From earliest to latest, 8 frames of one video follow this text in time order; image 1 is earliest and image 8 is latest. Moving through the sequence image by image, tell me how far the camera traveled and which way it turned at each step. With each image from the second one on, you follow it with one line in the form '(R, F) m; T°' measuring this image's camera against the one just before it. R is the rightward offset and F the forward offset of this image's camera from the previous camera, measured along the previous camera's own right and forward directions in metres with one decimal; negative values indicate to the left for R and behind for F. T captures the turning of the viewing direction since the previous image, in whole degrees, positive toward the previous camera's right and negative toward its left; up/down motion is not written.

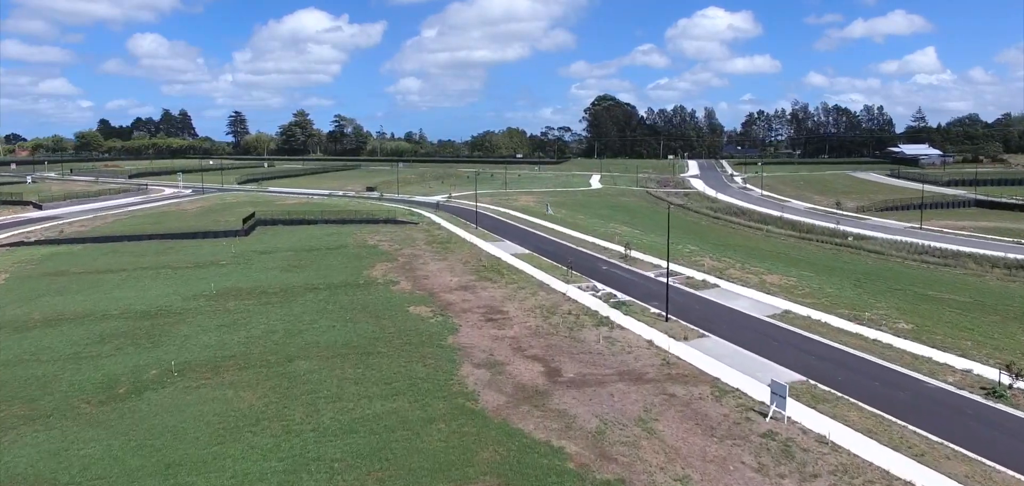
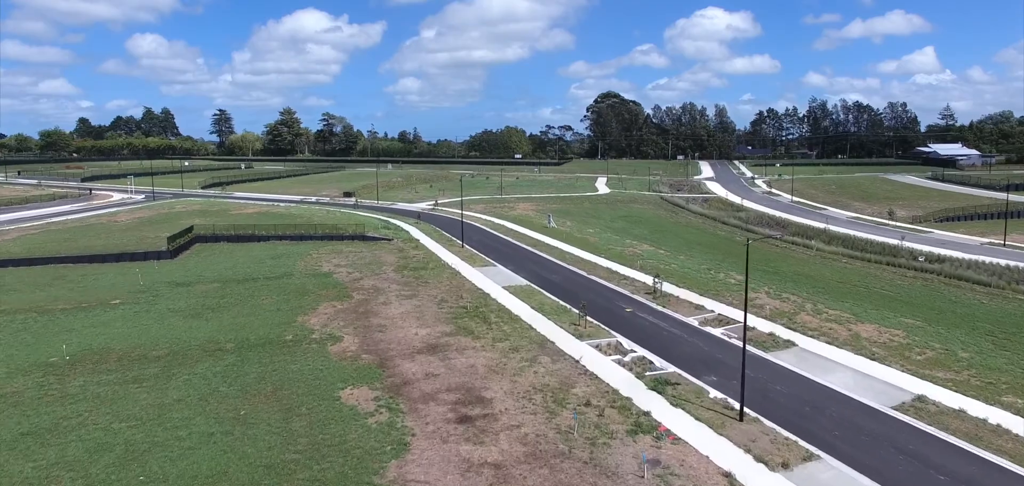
(+0.4, +11.1) m; 0°
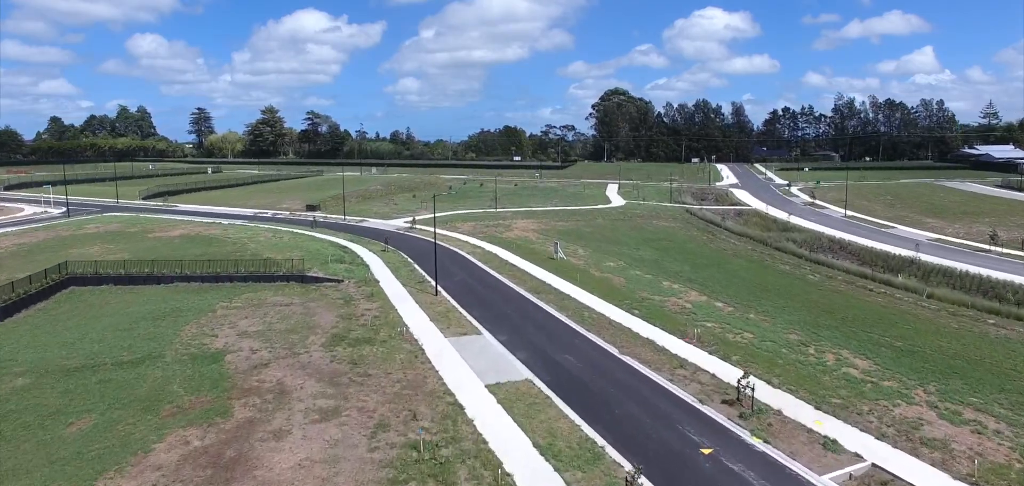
(+0.3, +14.0) m; 0°
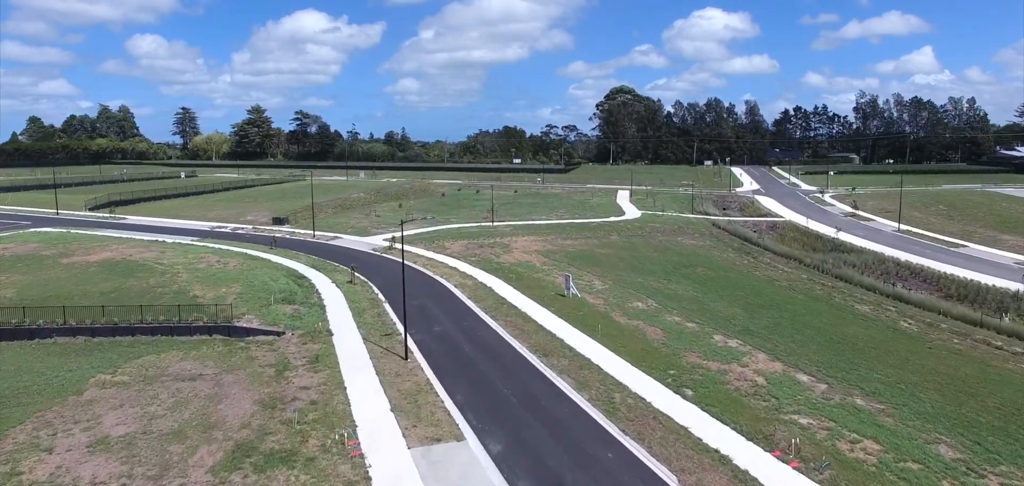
(0.0, +9.7) m; 0°
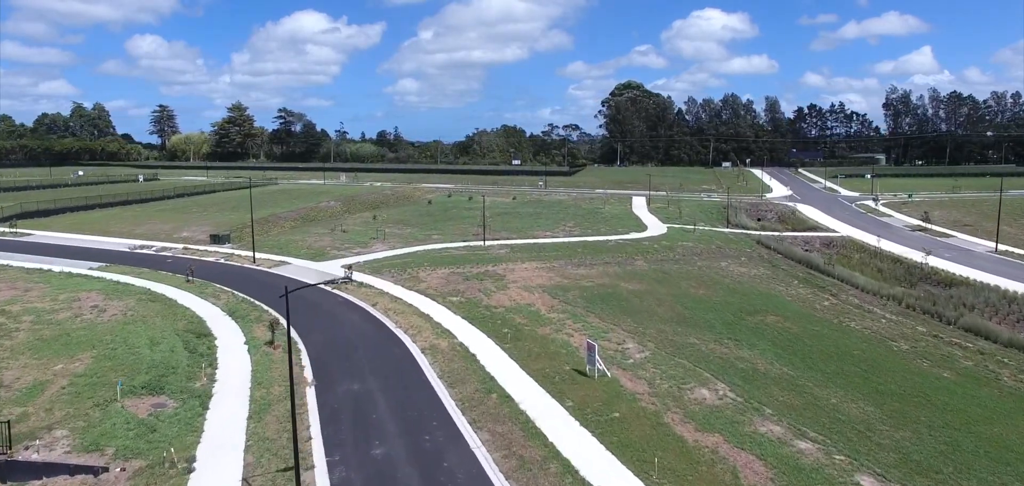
(+0.2, +12.2) m; 0°
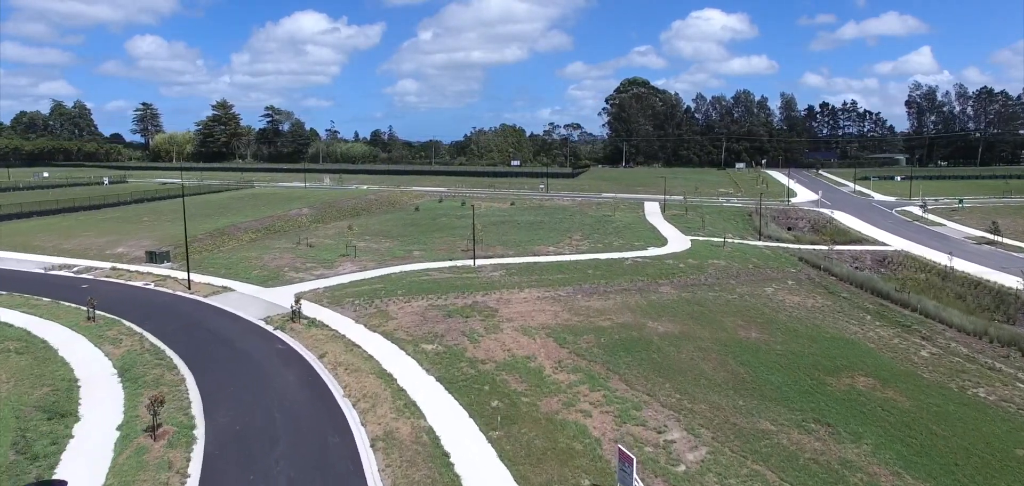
(+0.2, +8.3) m; 0°
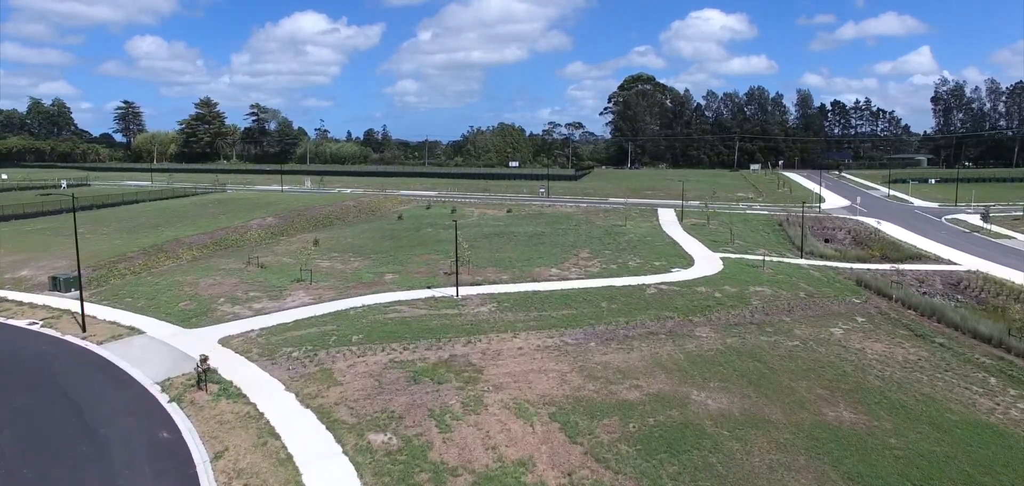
(+0.3, +8.1) m; 0°
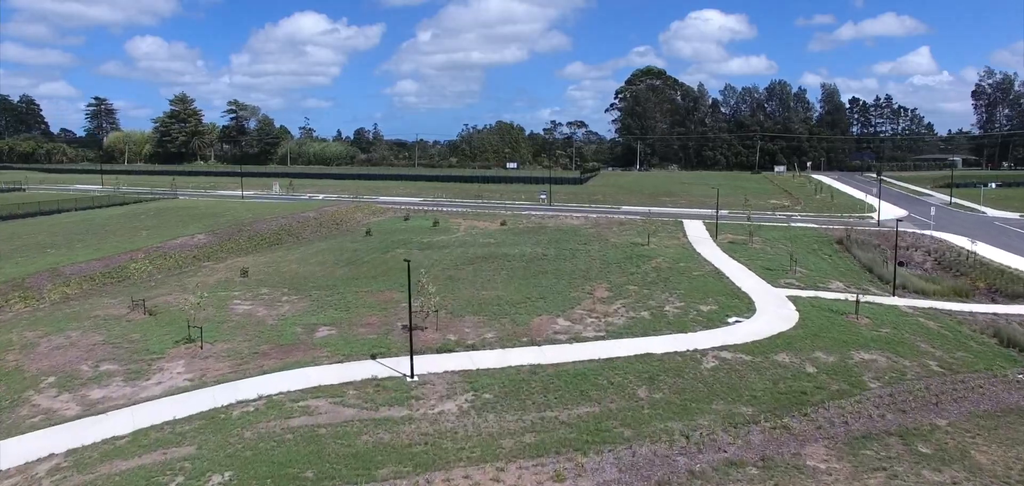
(+0.4, +11.2) m; 0°
